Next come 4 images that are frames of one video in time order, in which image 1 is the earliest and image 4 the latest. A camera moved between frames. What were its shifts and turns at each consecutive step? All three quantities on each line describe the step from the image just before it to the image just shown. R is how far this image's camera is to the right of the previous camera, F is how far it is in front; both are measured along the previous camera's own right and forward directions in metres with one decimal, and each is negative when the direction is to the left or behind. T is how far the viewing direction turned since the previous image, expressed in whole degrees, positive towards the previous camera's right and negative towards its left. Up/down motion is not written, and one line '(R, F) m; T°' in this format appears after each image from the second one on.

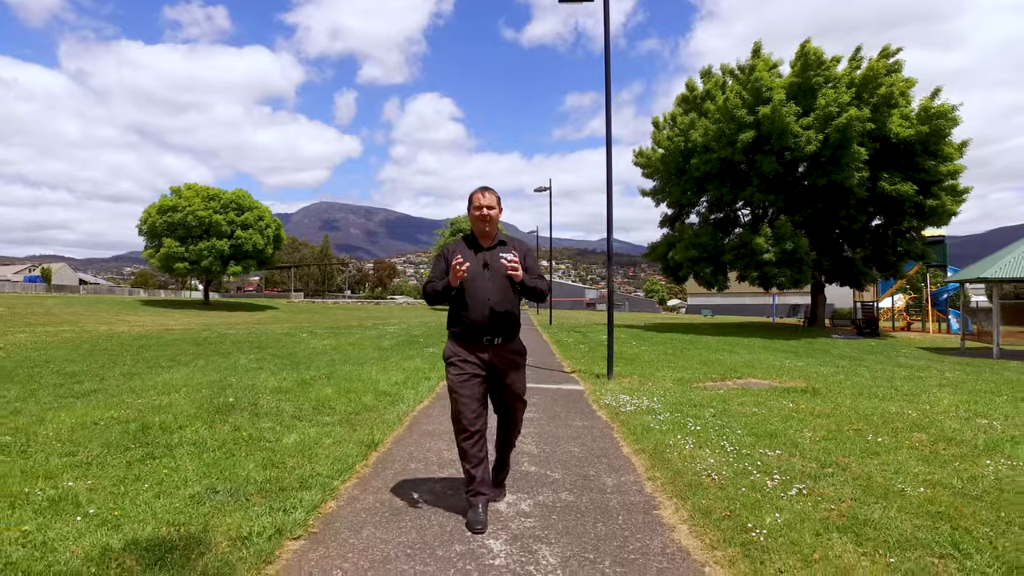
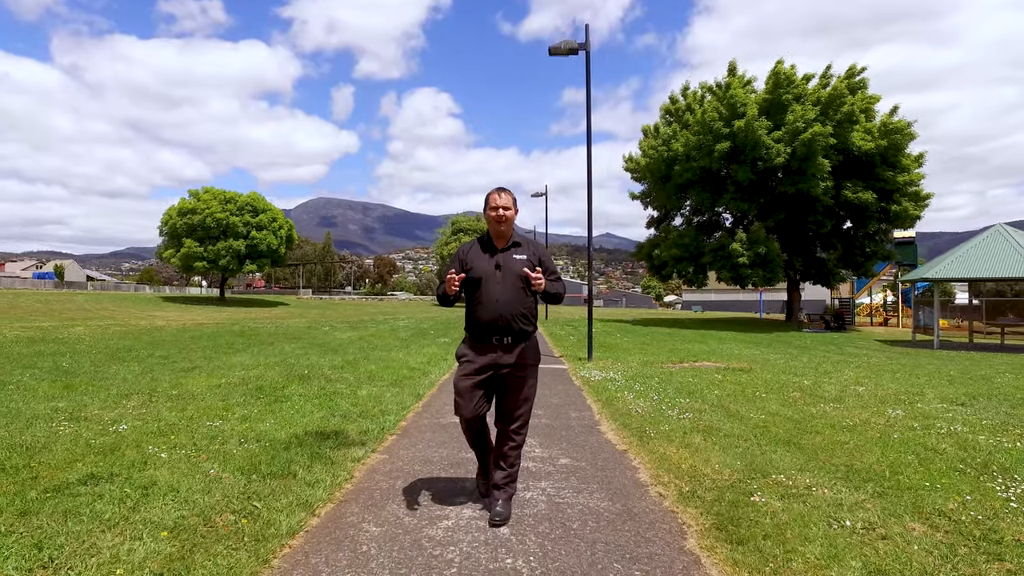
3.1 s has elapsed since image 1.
(0.0, -2.9) m; 0°
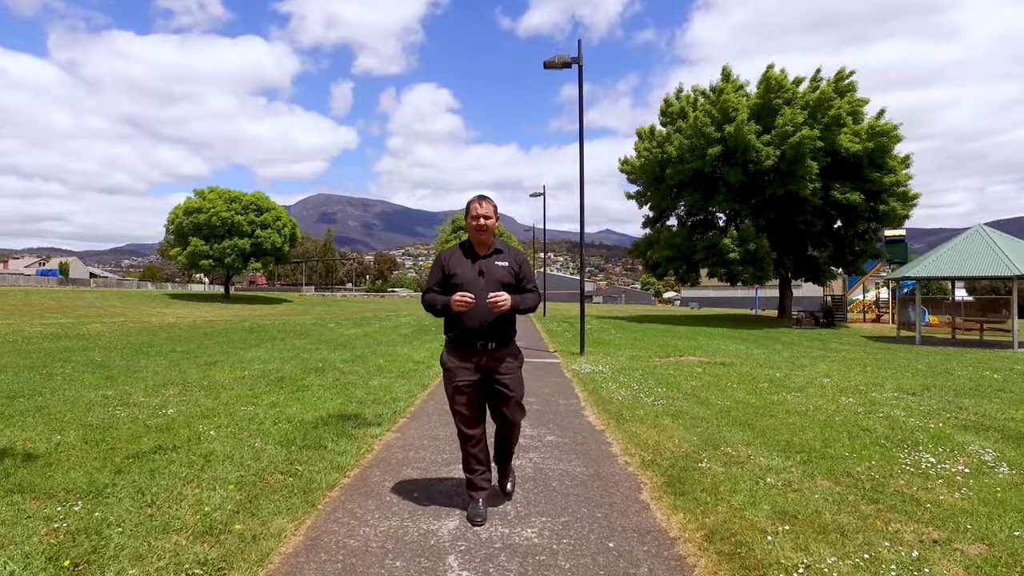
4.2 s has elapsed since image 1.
(+0.1, -1.0) m; 0°
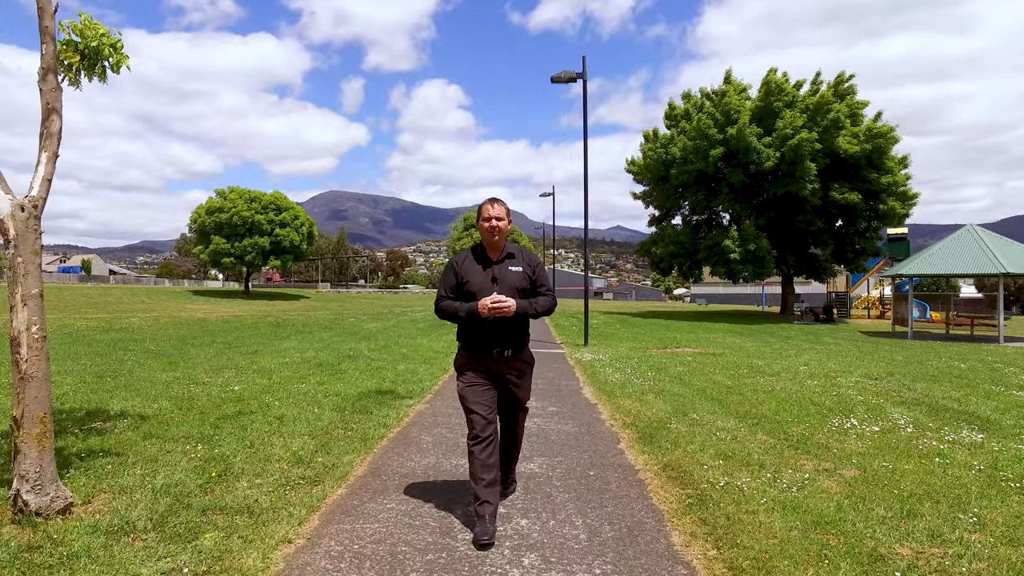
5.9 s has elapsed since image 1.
(0.0, -1.4) m; -1°
